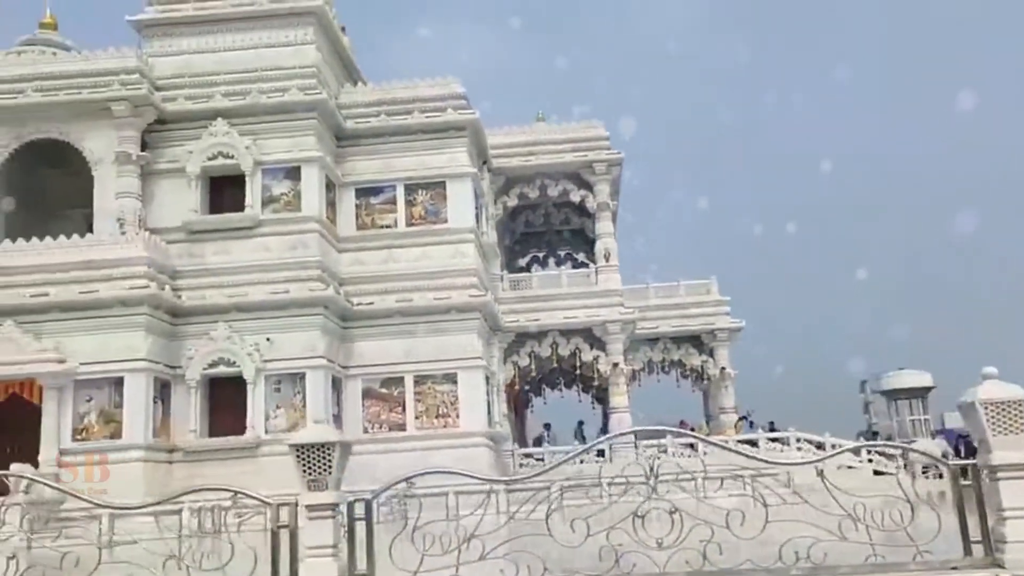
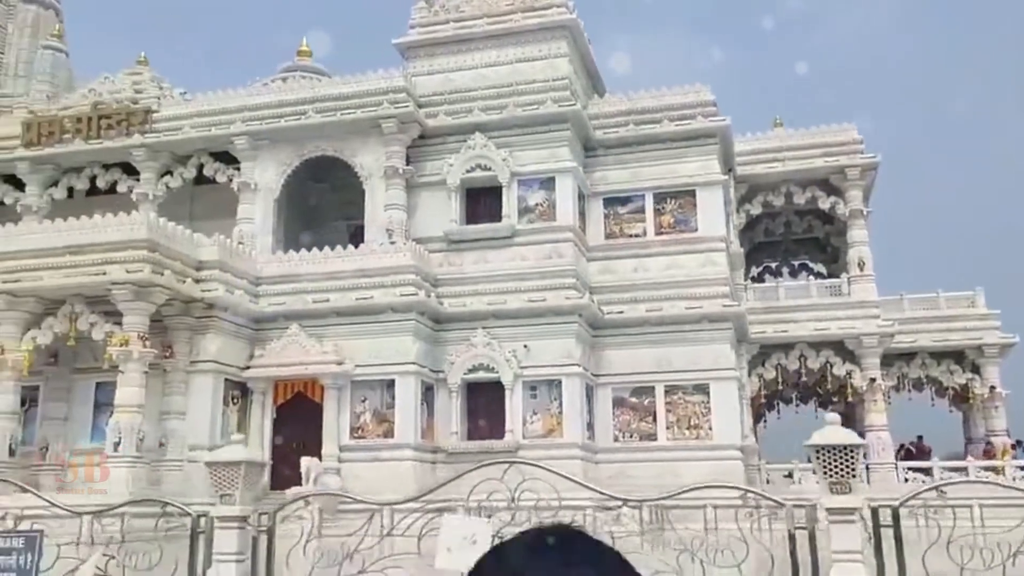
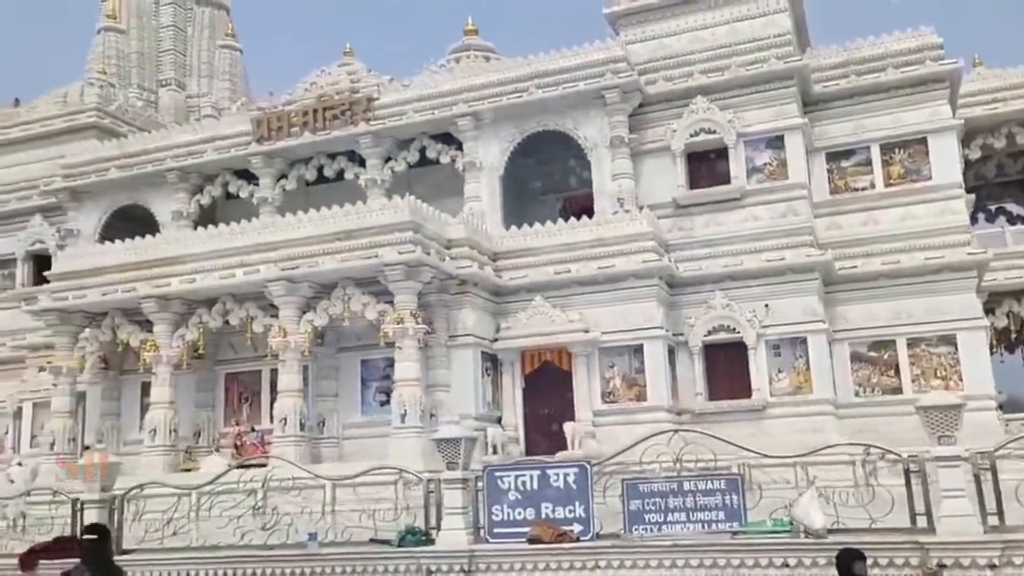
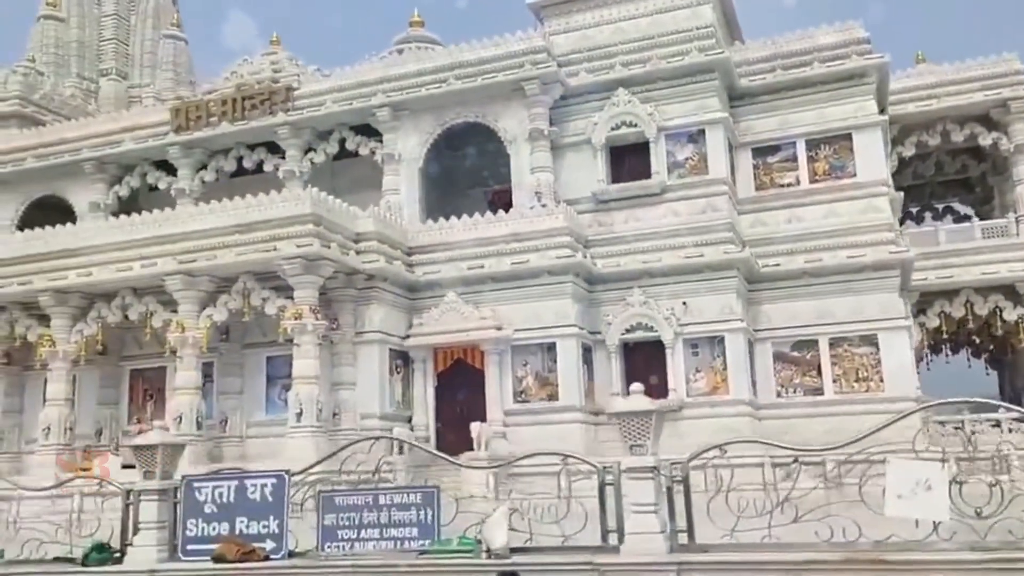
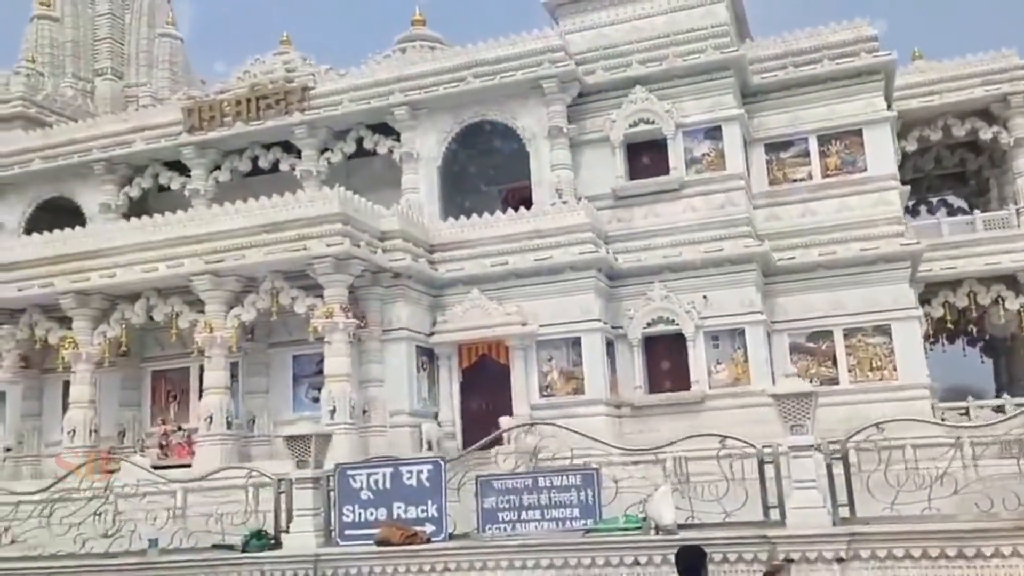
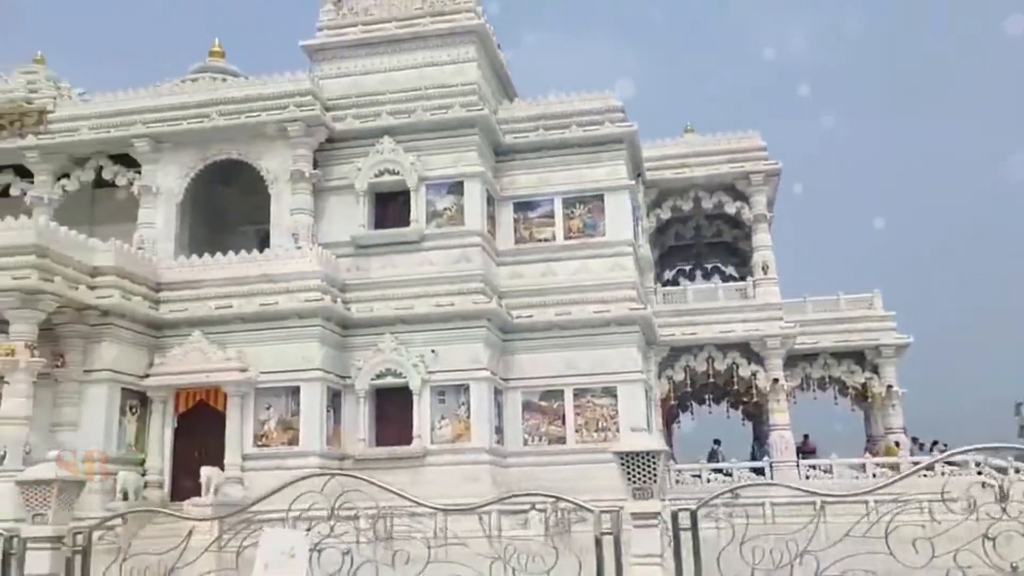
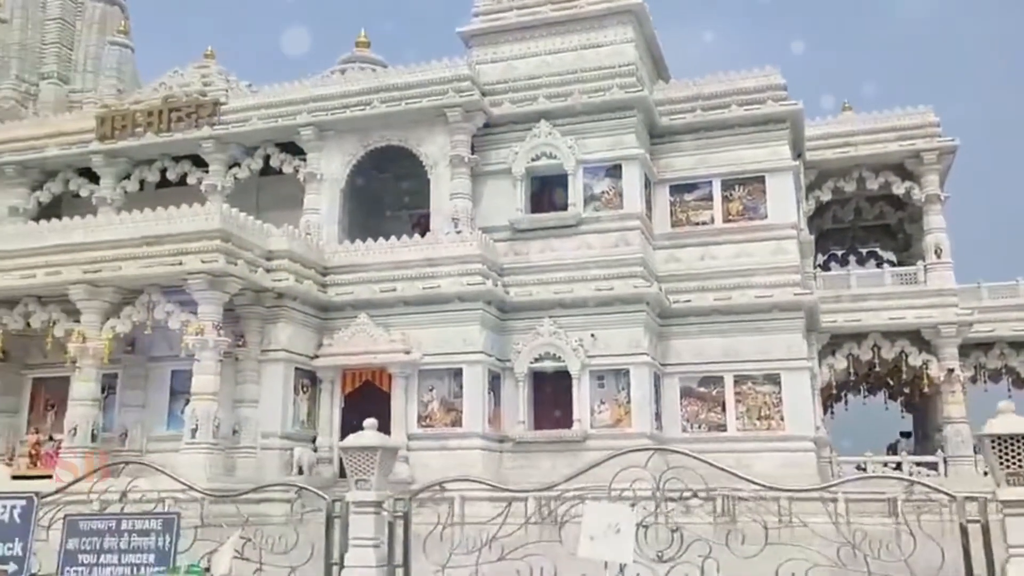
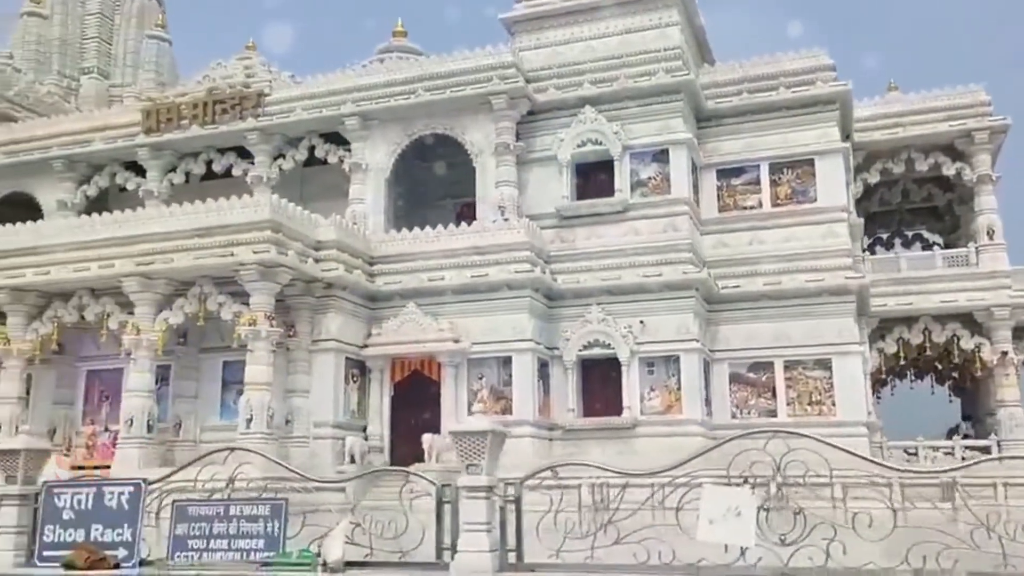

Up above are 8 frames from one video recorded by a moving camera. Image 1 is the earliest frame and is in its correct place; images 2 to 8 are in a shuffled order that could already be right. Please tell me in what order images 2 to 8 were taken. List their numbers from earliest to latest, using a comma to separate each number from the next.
6, 2, 7, 8, 4, 5, 3
